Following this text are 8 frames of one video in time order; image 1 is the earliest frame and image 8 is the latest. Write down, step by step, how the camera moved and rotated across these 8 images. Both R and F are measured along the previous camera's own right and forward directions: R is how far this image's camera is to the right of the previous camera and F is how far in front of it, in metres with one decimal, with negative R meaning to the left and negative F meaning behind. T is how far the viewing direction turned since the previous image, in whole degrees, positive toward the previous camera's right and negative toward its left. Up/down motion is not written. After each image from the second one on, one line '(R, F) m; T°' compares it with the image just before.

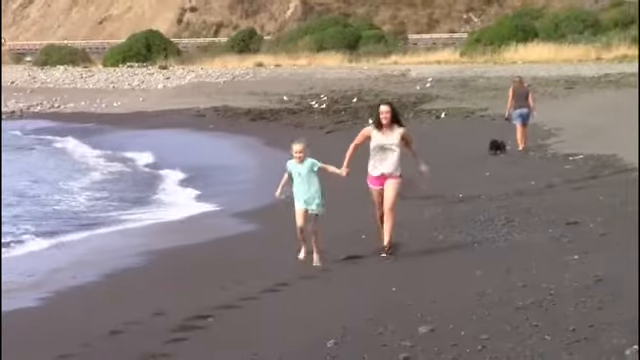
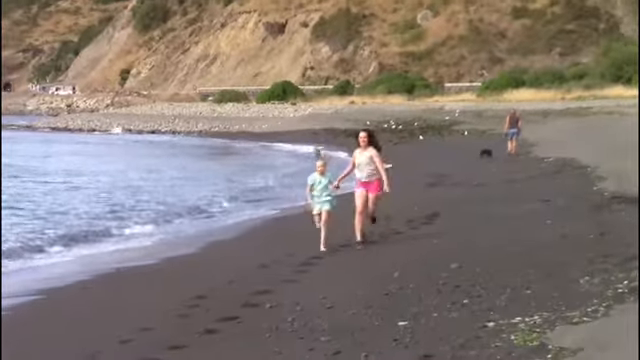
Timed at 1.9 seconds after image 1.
(0.0, -1.7) m; -3°
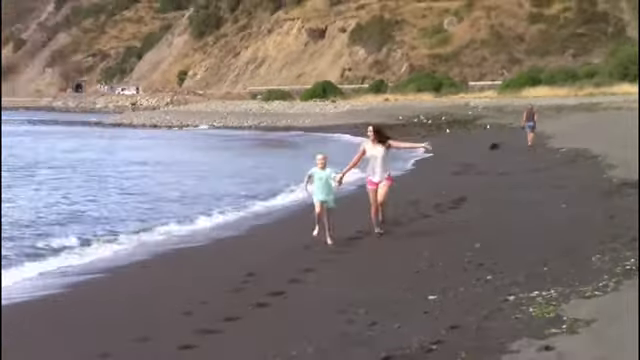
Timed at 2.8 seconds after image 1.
(0.0, -0.5) m; -1°
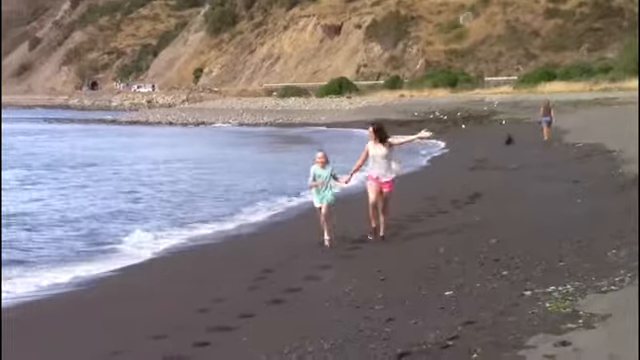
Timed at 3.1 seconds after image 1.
(0.0, 0.0) m; -1°
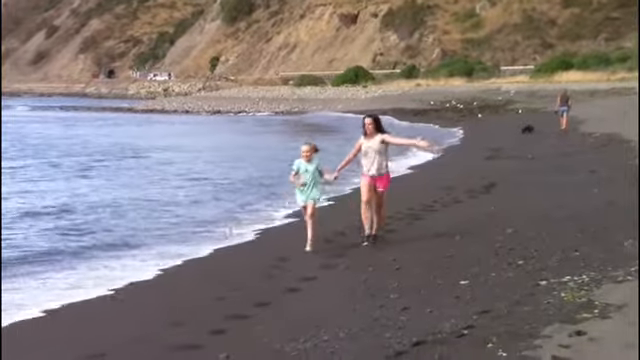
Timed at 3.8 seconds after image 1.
(0.0, 0.0) m; -1°
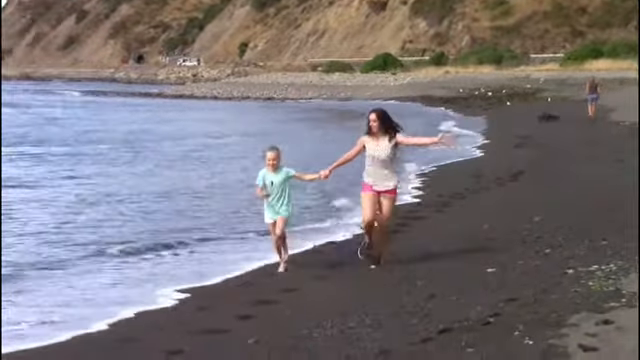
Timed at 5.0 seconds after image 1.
(0.0, 0.0) m; -1°
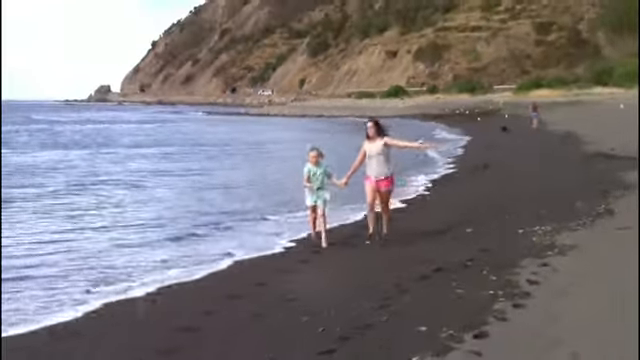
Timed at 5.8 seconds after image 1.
(-0.1, -2.5) m; 0°
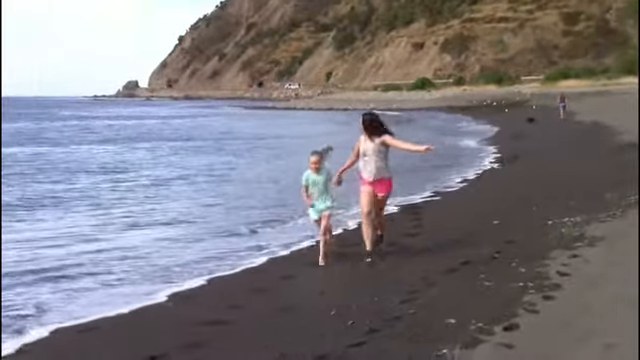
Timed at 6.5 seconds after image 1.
(0.0, 0.0) m; -1°
